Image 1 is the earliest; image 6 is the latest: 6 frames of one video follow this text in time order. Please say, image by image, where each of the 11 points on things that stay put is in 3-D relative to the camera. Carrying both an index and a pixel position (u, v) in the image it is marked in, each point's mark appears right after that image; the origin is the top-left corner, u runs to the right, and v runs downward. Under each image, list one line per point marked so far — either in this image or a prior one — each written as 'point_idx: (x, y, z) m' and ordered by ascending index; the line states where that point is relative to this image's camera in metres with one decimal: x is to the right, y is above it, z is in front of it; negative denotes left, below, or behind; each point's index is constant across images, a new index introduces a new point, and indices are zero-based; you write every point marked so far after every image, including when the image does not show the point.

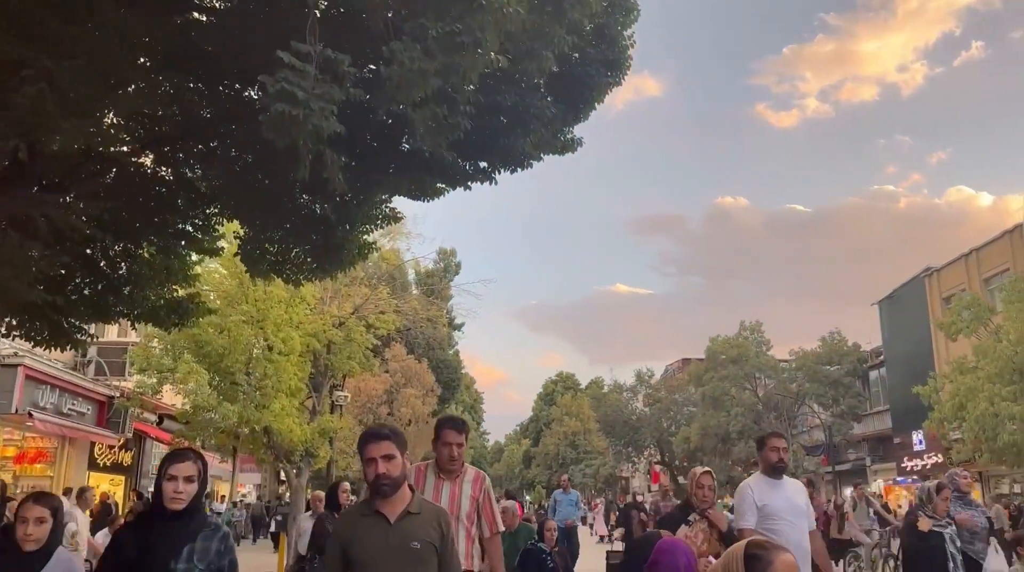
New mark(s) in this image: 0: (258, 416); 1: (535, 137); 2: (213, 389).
0: (-5.5, -2.8, +18.2) m
1: (+0.2, +1.4, +7.7) m
2: (-6.6, -2.2, +18.7) m
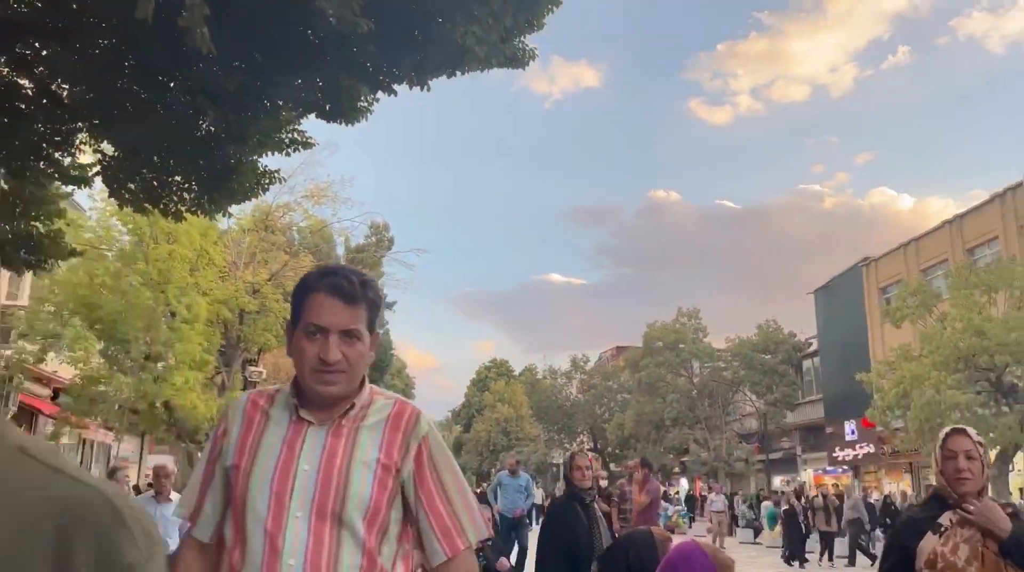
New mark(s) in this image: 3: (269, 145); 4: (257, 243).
0: (-6.8, -2.0, +16.3) m
1: (-0.3, +1.9, +6.2) m
2: (-8.0, -1.4, +16.7) m
3: (-2.2, +1.2, +7.5) m
4: (-6.1, +1.0, +19.8) m
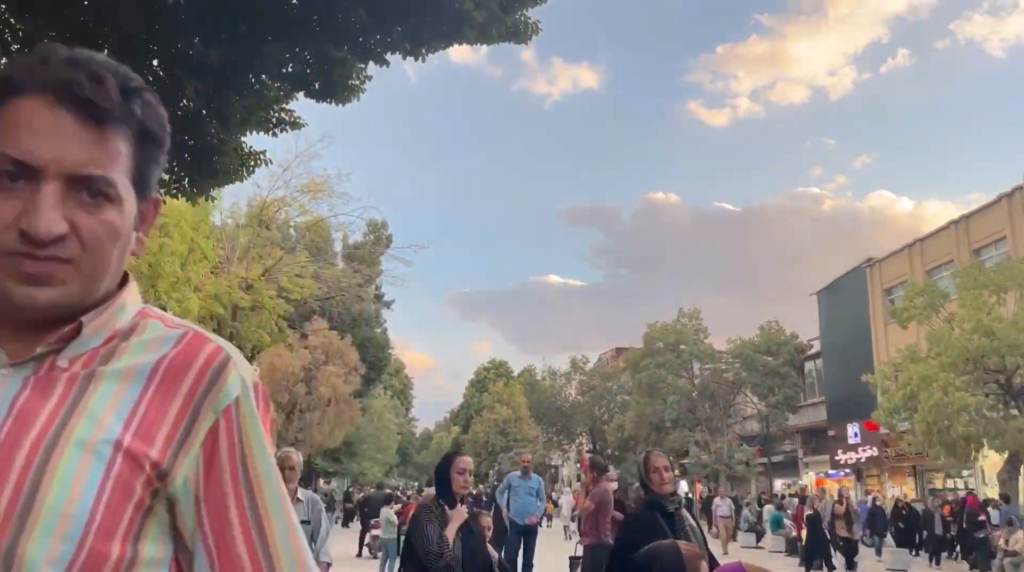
0: (-6.8, -1.9, +15.8) m
1: (-0.2, +2.0, +5.7) m
2: (-8.0, -1.3, +16.2) m
3: (-2.2, +1.3, +7.1) m
4: (-6.1, +1.1, +19.3) m
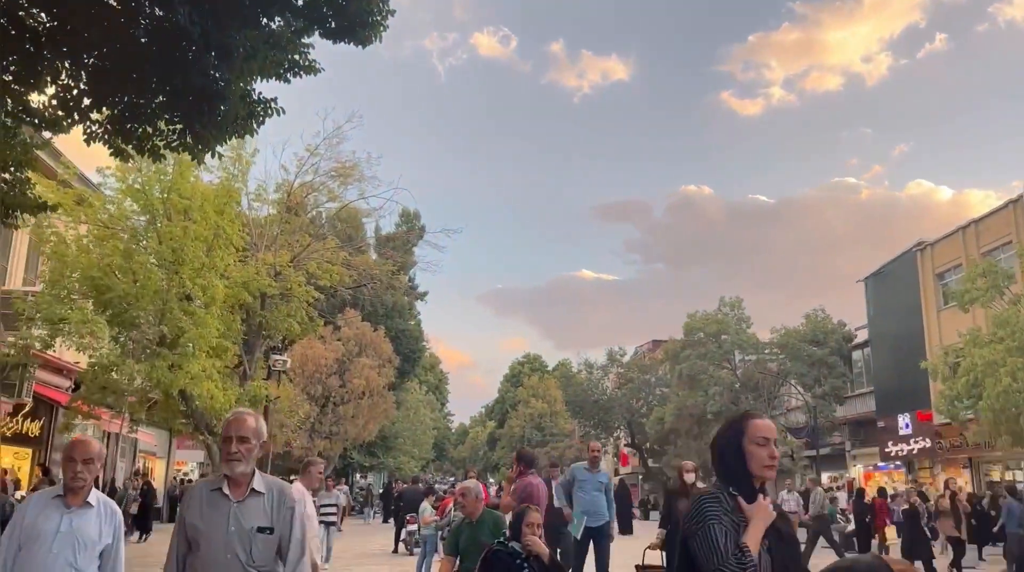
0: (-6.1, -1.6, +15.2) m
1: (+0.1, +2.2, +4.9) m
2: (-7.3, -1.1, +15.6) m
3: (-1.8, +1.6, +6.2) m
4: (-5.2, +1.4, +18.6) m
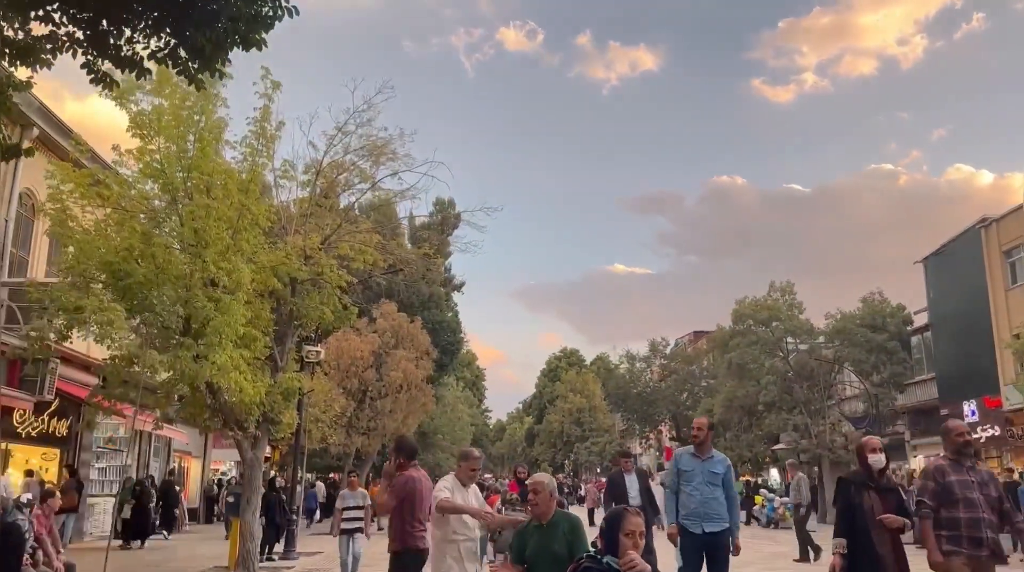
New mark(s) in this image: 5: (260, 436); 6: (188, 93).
0: (-5.2, -1.4, +14.0) m
1: (+0.4, +2.6, +3.5) m
2: (-6.4, -0.8, +14.5) m
3: (-1.4, +1.9, +4.9) m
4: (-4.3, +1.7, +17.5) m
5: (-4.8, -2.9, +16.2) m
6: (-5.7, +3.4, +14.9) m
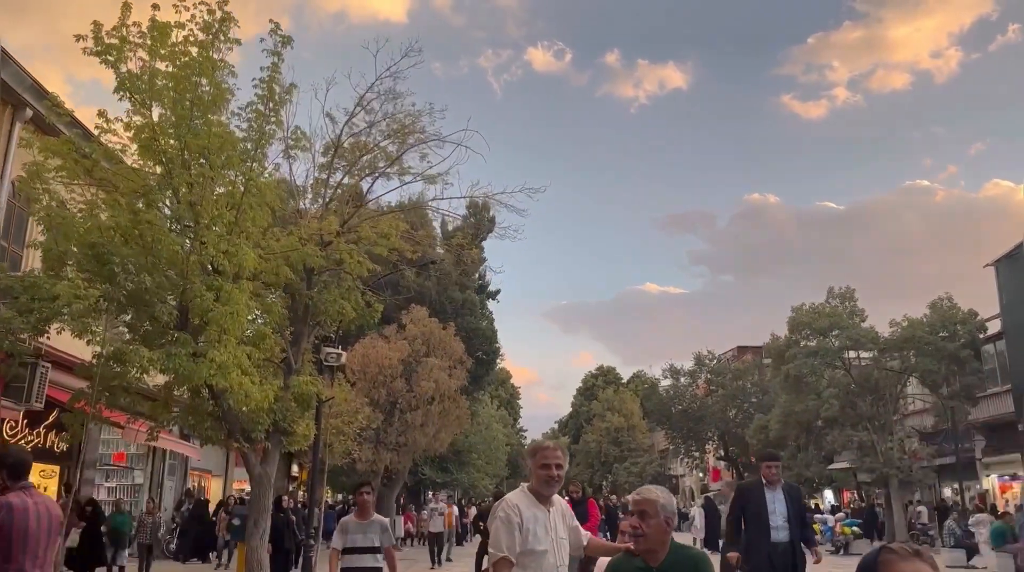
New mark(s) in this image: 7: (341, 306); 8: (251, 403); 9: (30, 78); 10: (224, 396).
0: (-4.5, -1.2, +12.0) m
1: (+0.7, +3.1, +1.3) m
2: (-5.7, -0.6, +12.5) m
3: (-1.0, +2.4, +2.8) m
4: (-3.5, +1.8, +15.4) m
5: (-4.0, -2.7, +14.1) m
6: (-5.0, +3.6, +13.0) m
7: (-3.0, -0.3, +14.6) m
8: (-3.9, -1.7, +12.6) m
9: (-9.1, +3.9, +15.9) m
10: (-4.4, -1.7, +12.8) m
